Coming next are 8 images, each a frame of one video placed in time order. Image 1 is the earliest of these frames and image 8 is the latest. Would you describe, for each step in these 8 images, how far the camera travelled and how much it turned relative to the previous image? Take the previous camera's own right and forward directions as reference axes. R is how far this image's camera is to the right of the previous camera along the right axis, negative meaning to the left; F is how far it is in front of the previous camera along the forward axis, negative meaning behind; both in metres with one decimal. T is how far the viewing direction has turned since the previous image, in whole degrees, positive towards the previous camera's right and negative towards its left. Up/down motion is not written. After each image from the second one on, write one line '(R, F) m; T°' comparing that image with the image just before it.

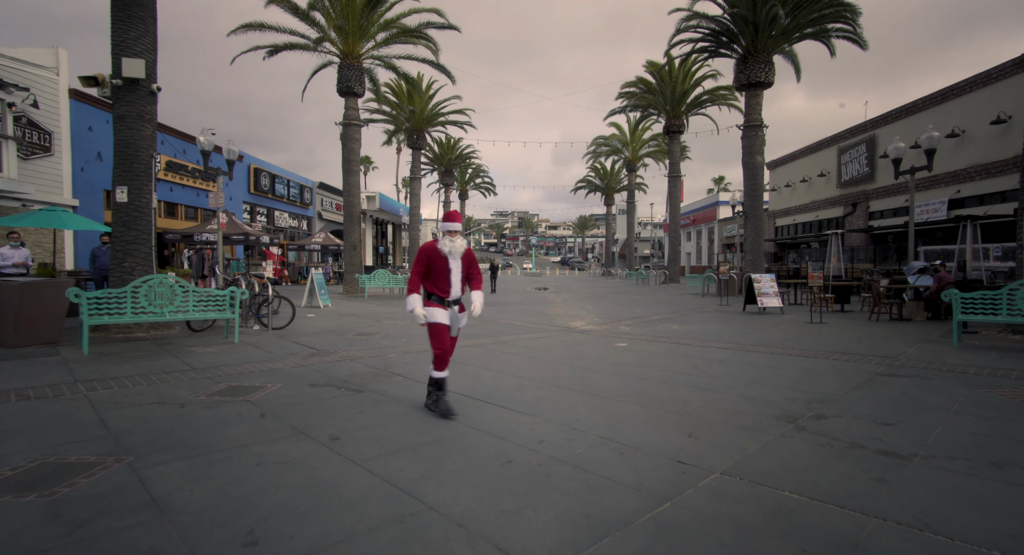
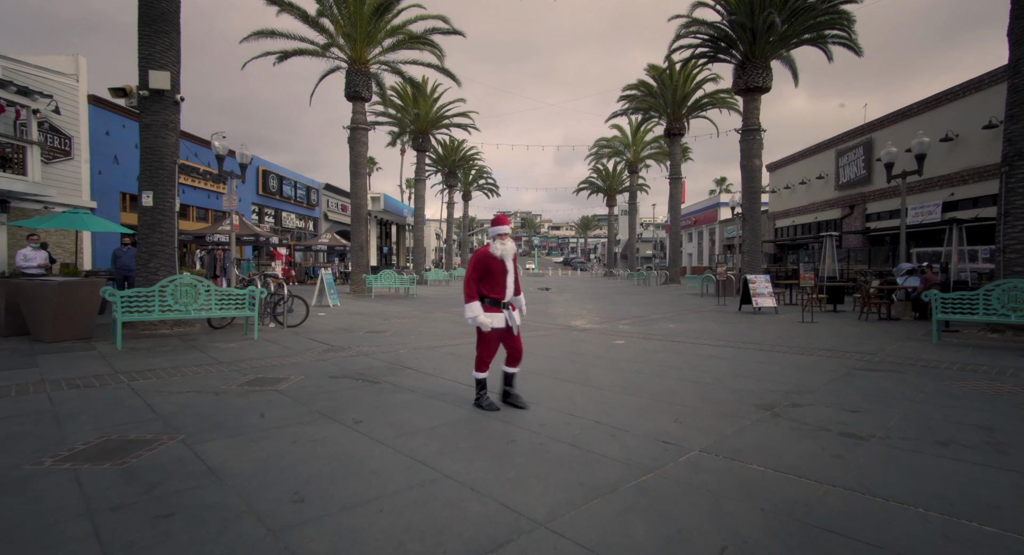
(0.0, -0.5) m; 0°
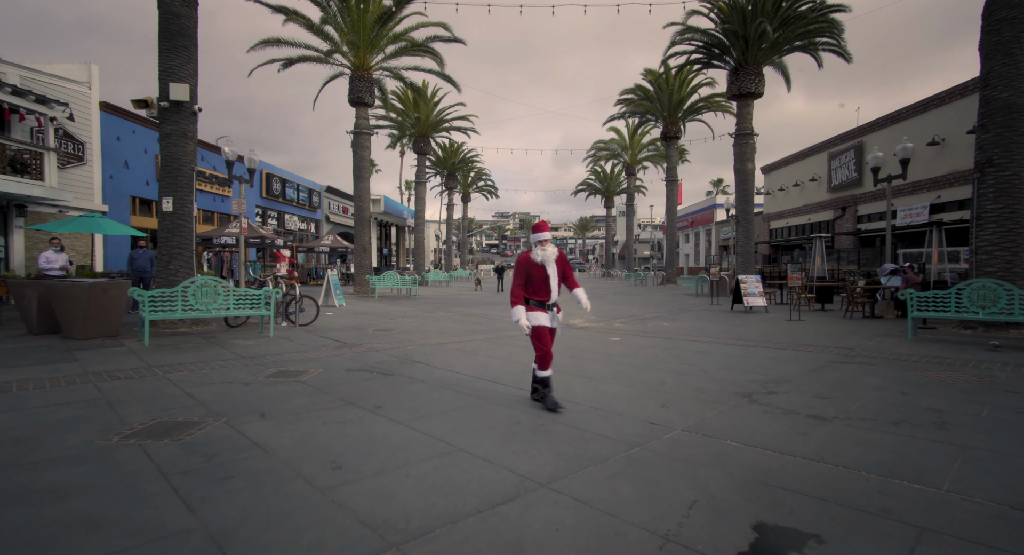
(-0.1, -0.6) m; 0°
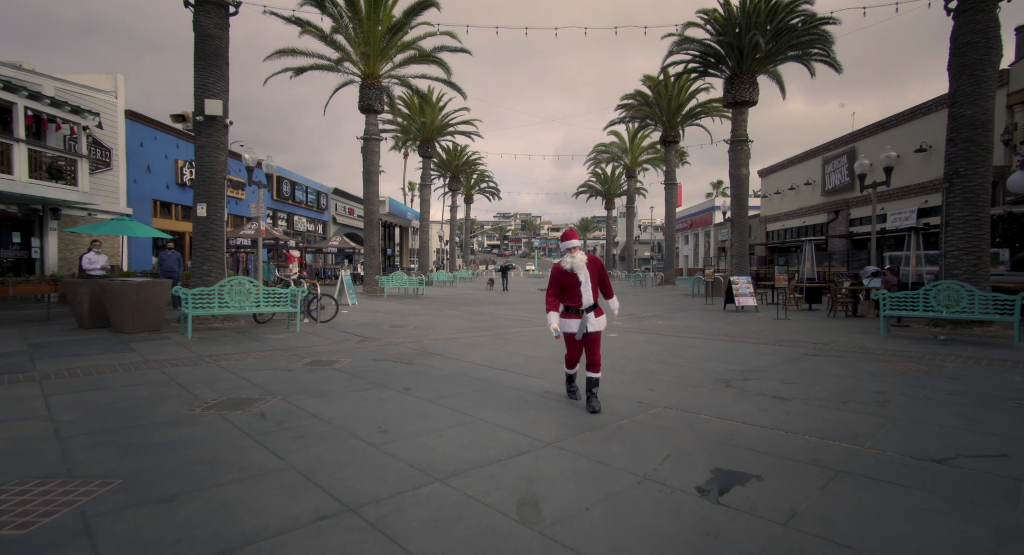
(-0.1, -0.9) m; 0°
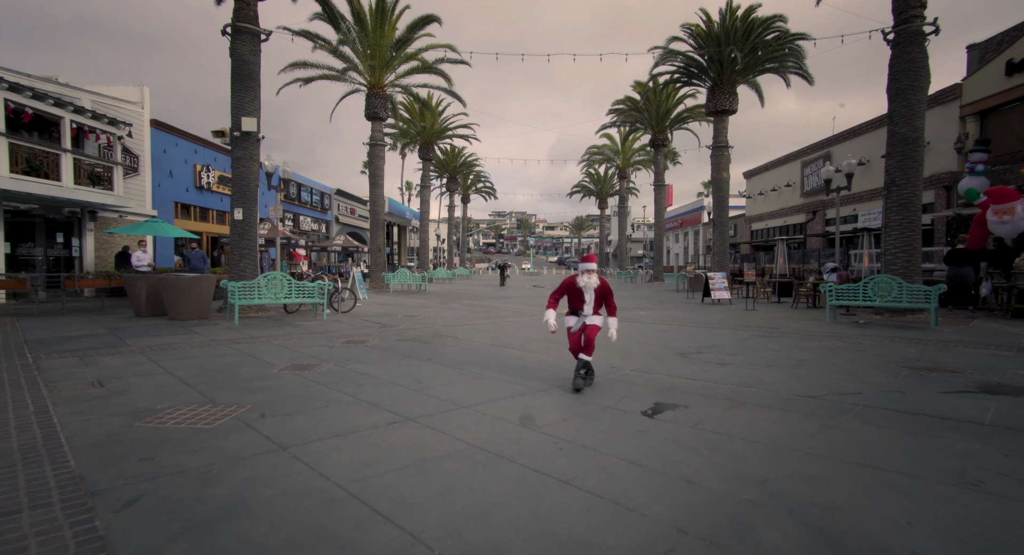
(-0.1, -1.6) m; +1°
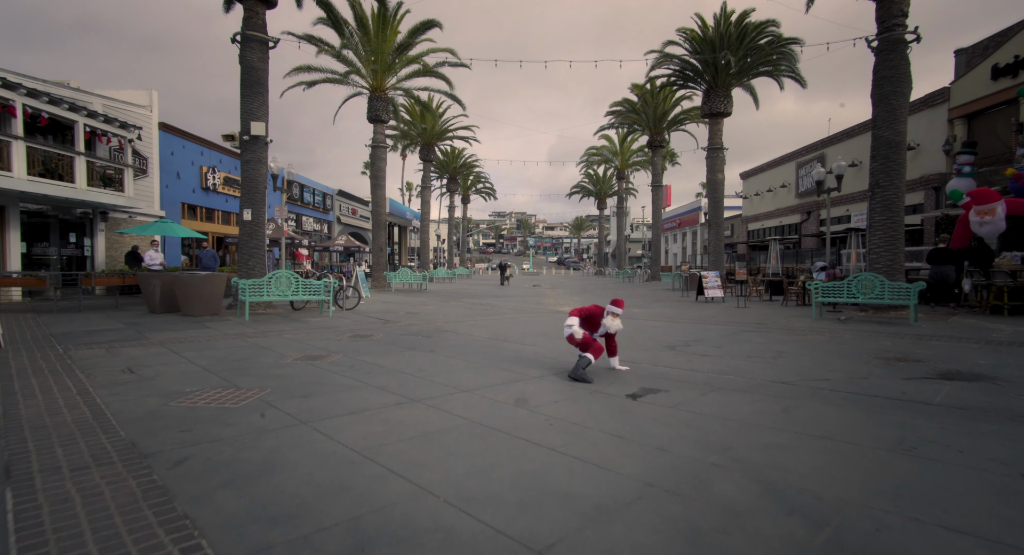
(0.0, -0.5) m; 0°
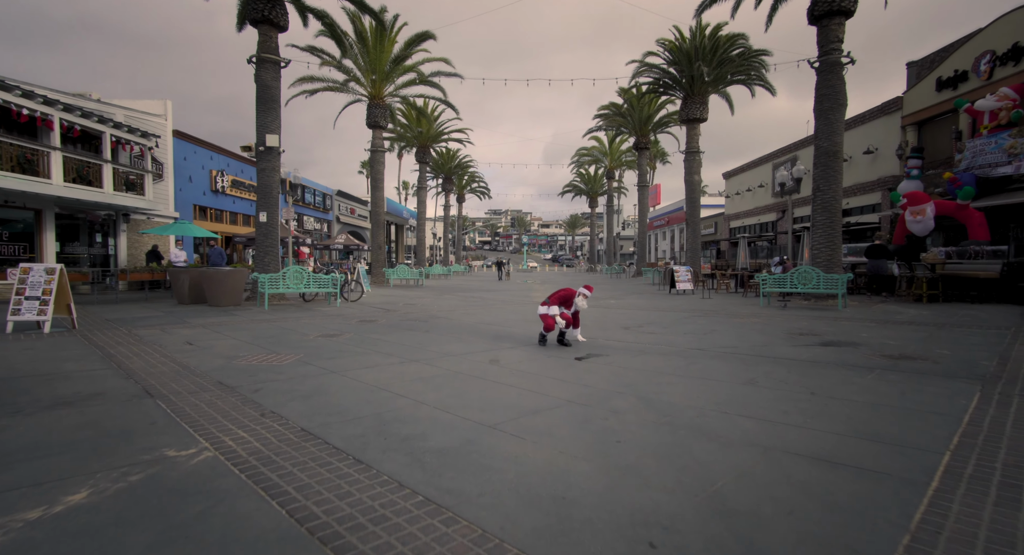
(+0.3, -1.7) m; 0°
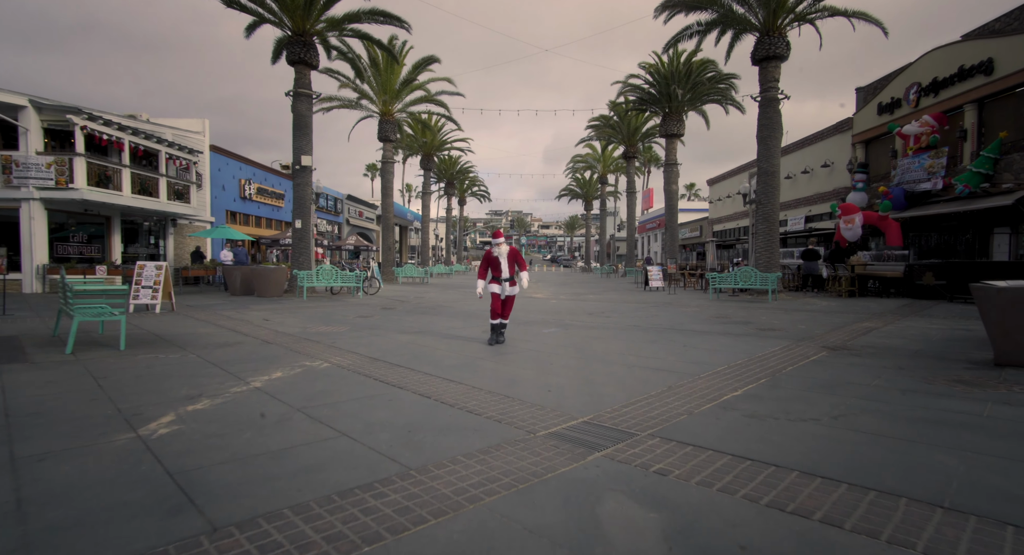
(+0.3, -2.9) m; 0°
